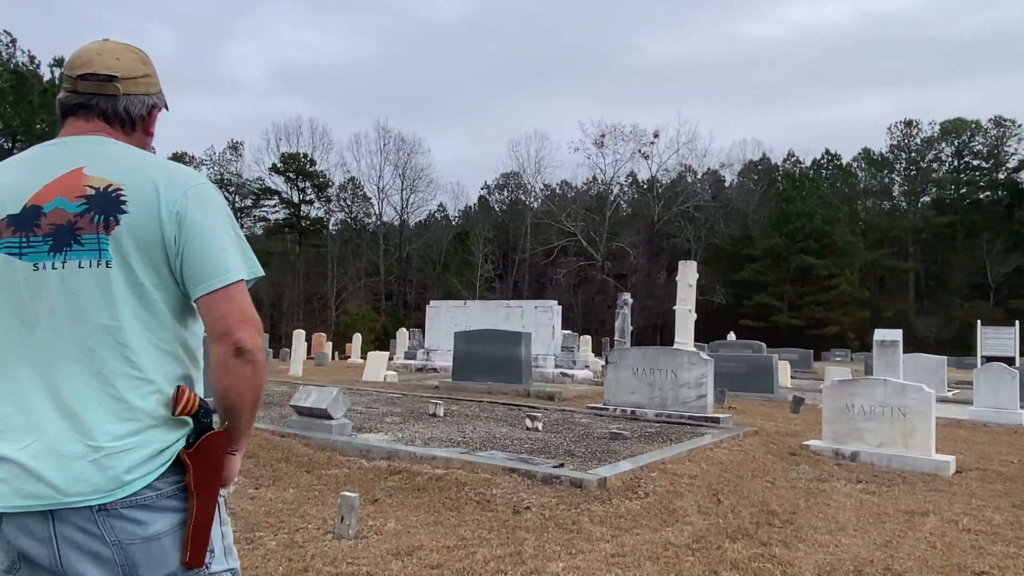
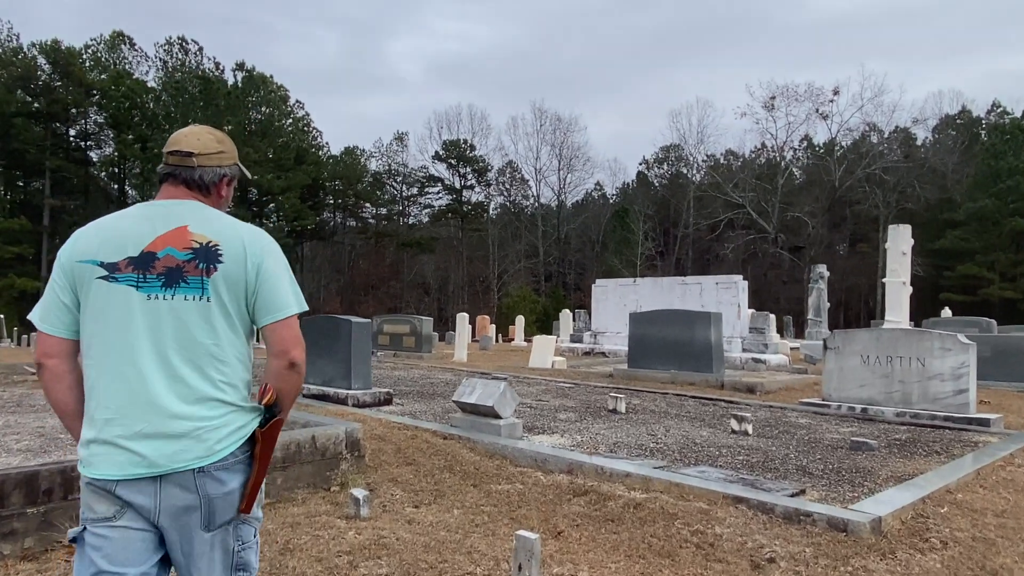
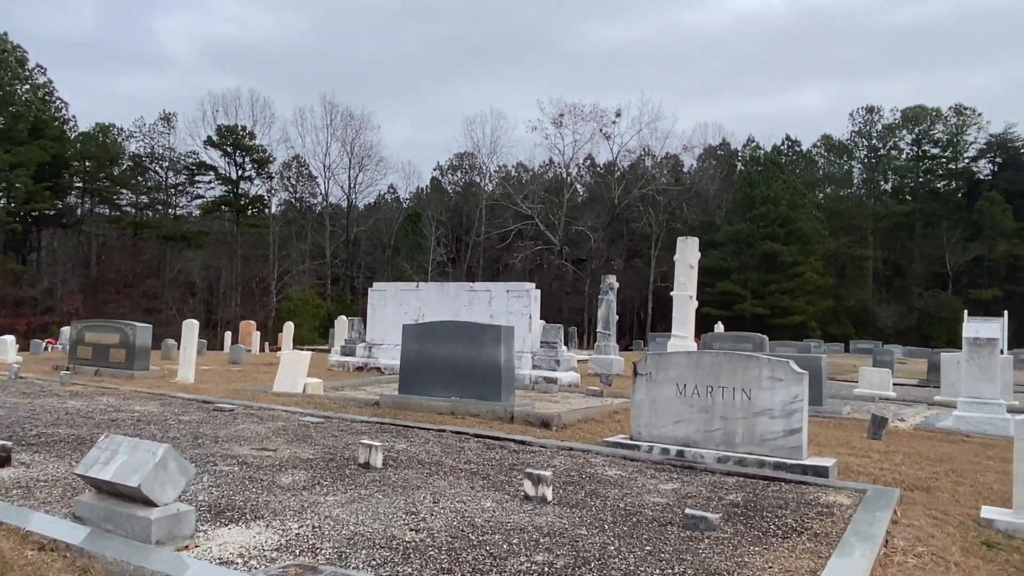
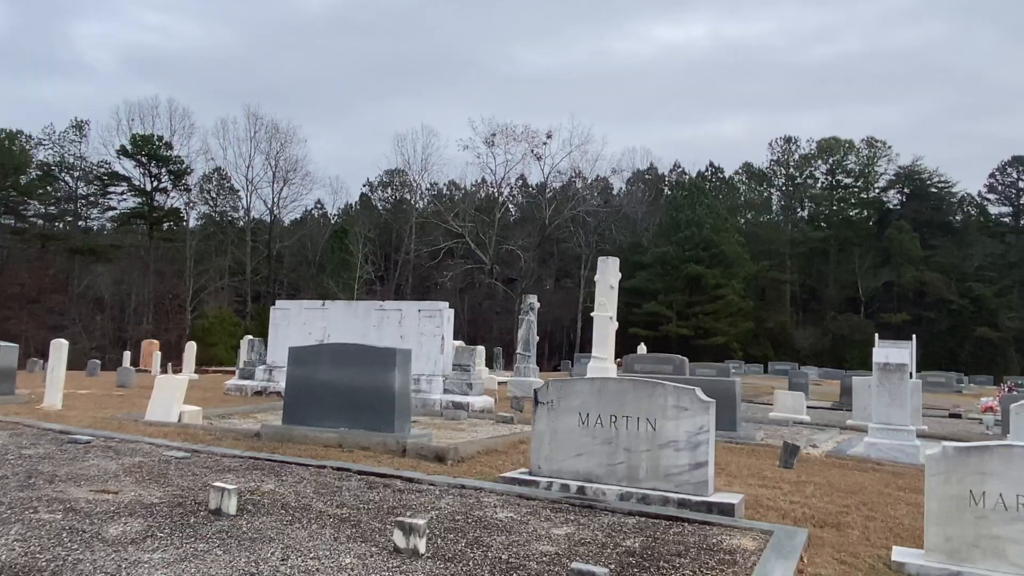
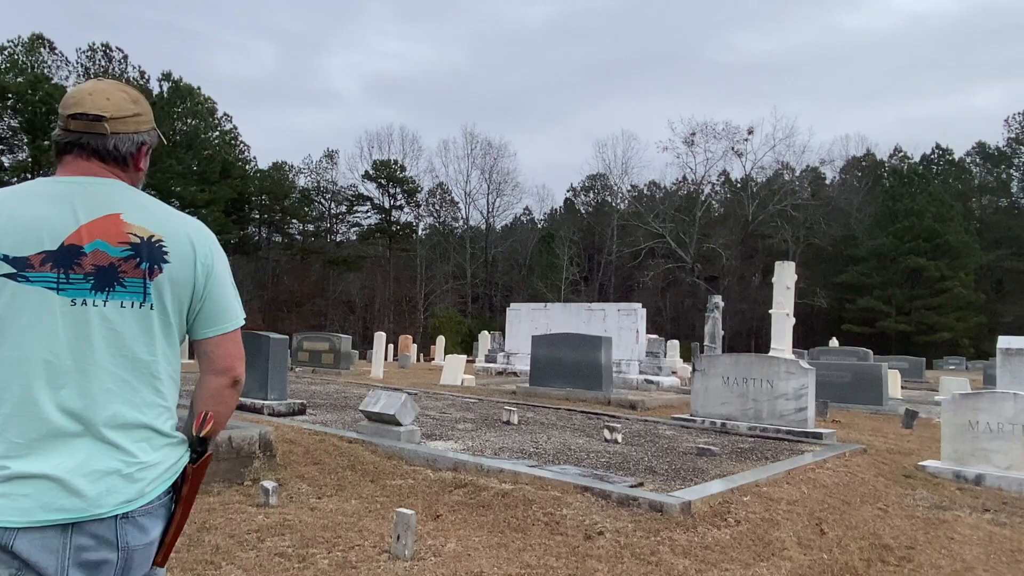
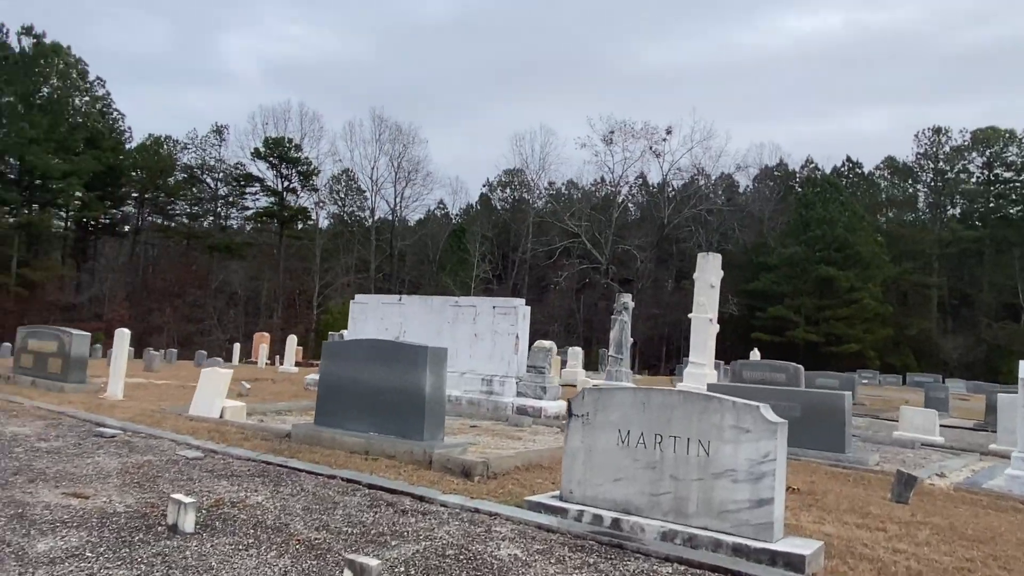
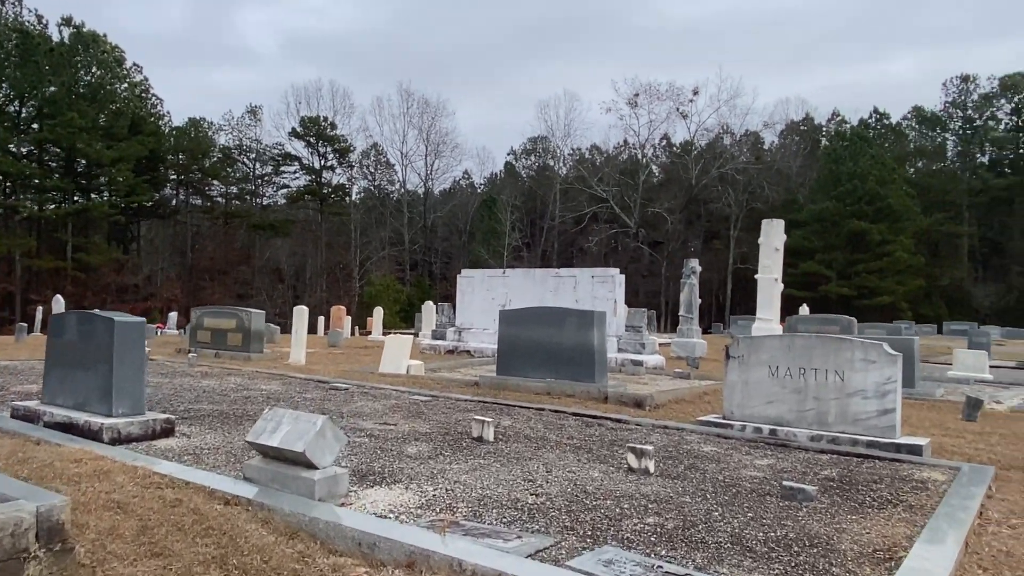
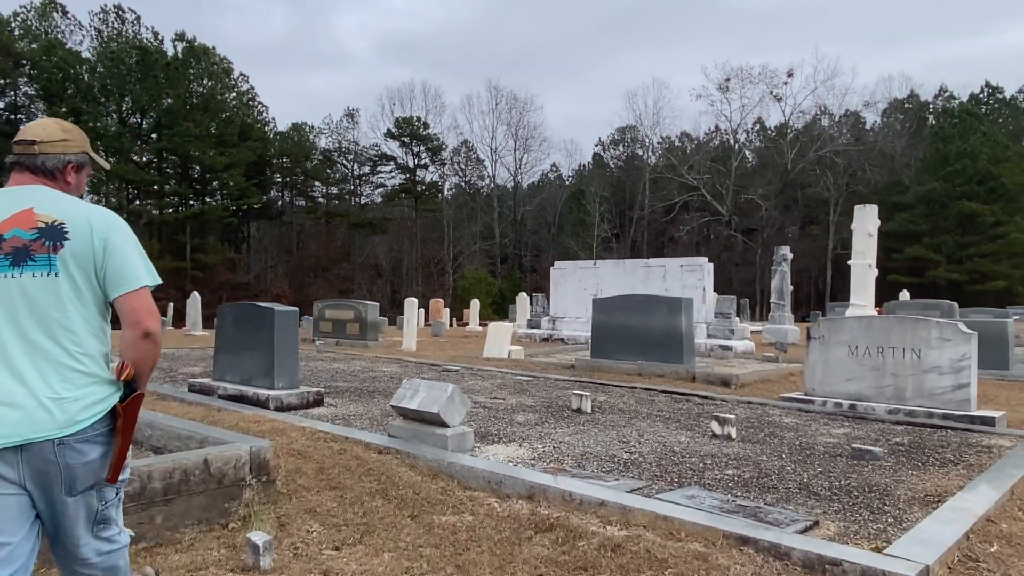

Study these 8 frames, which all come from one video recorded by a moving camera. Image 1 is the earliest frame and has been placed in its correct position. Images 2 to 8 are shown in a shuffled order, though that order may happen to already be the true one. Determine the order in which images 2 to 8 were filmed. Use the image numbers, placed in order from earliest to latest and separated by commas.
5, 2, 8, 7, 3, 4, 6
